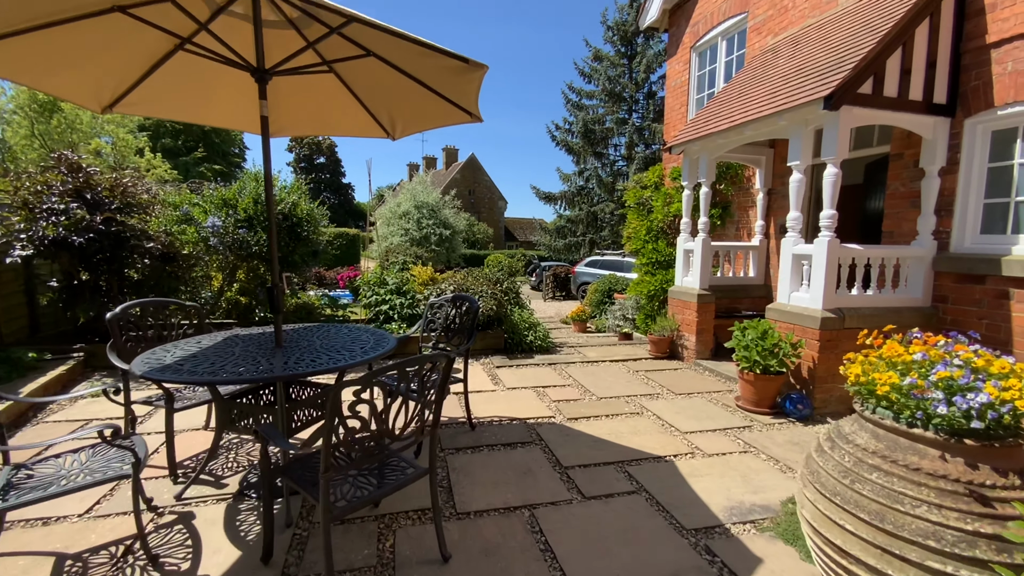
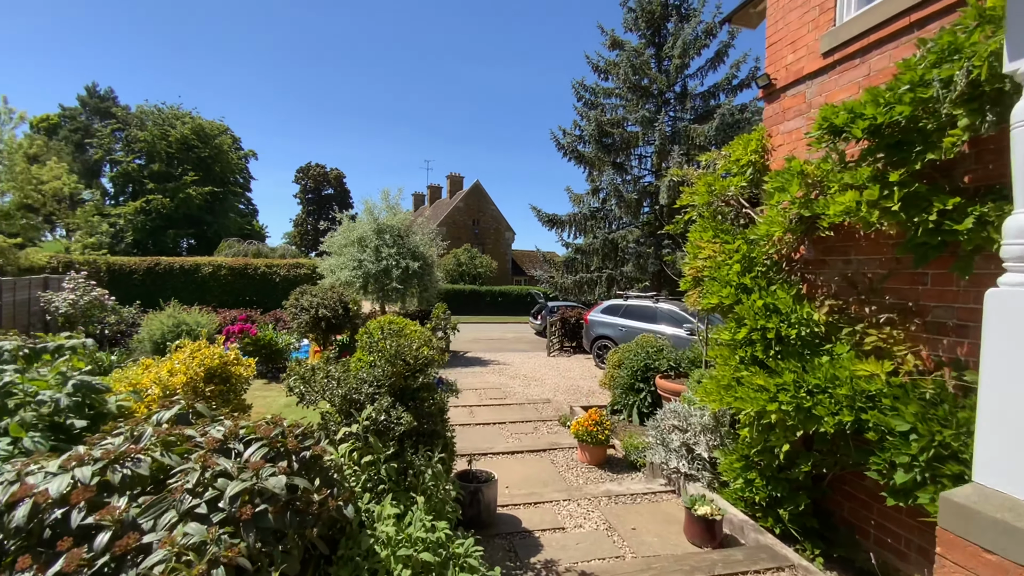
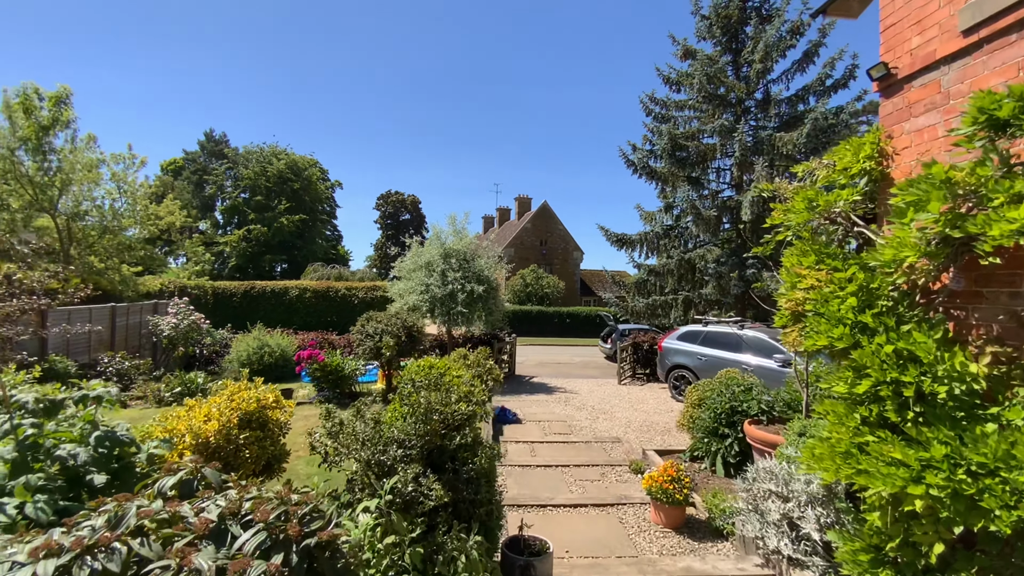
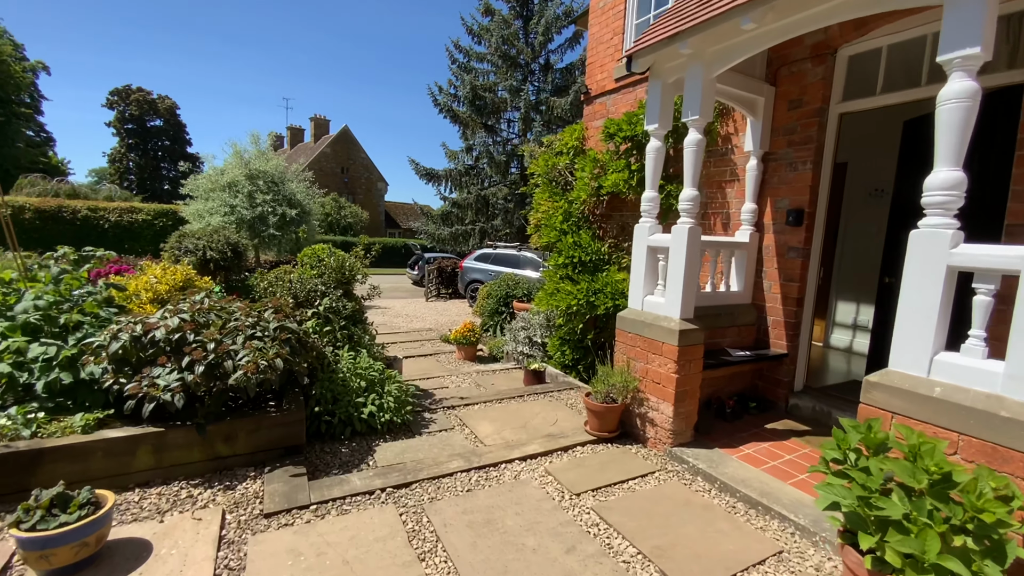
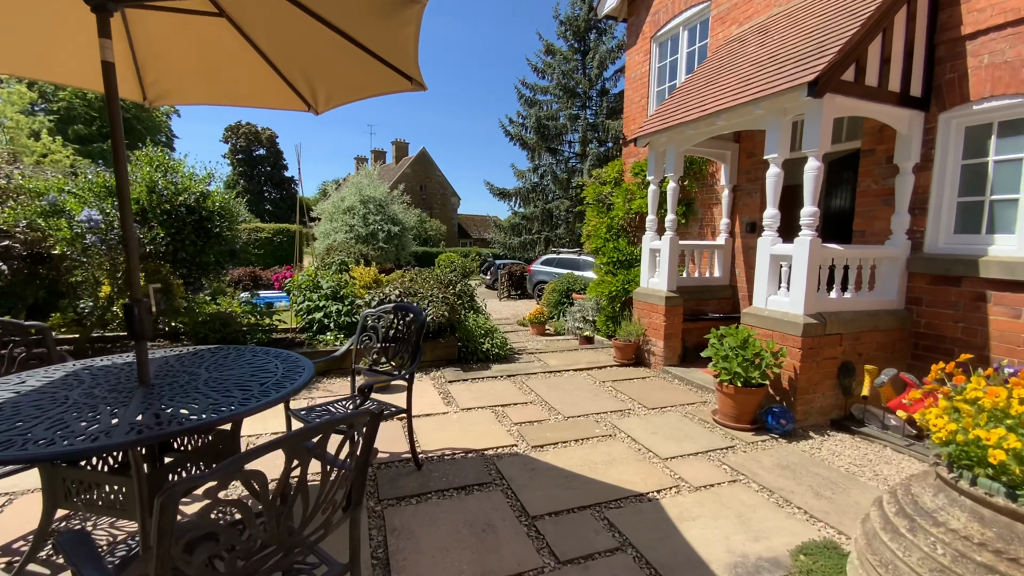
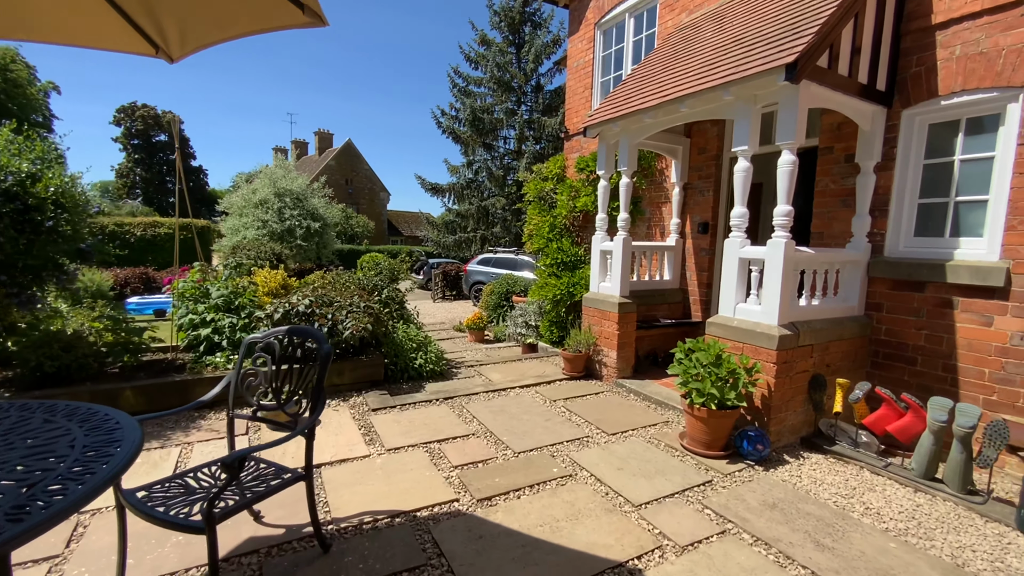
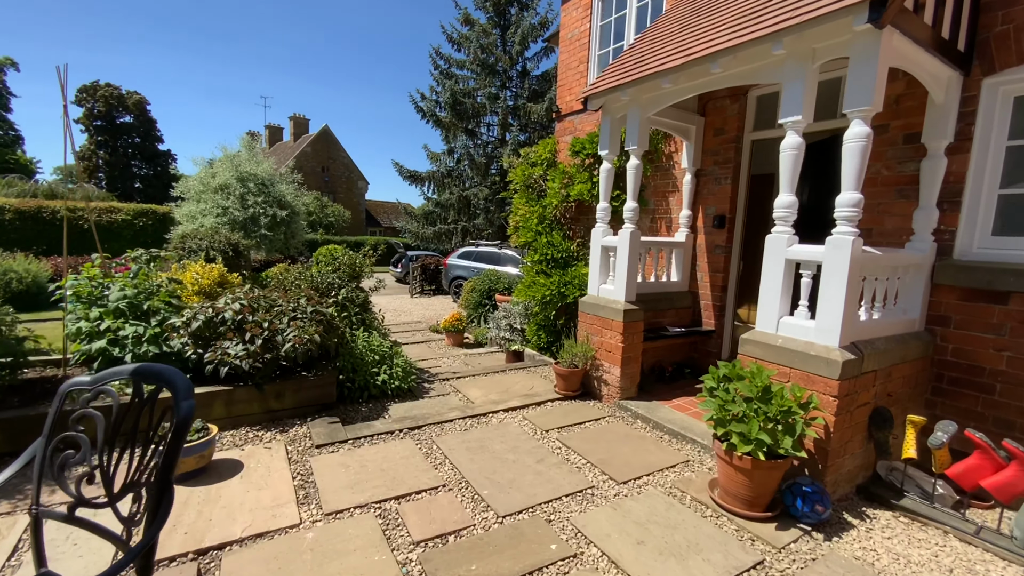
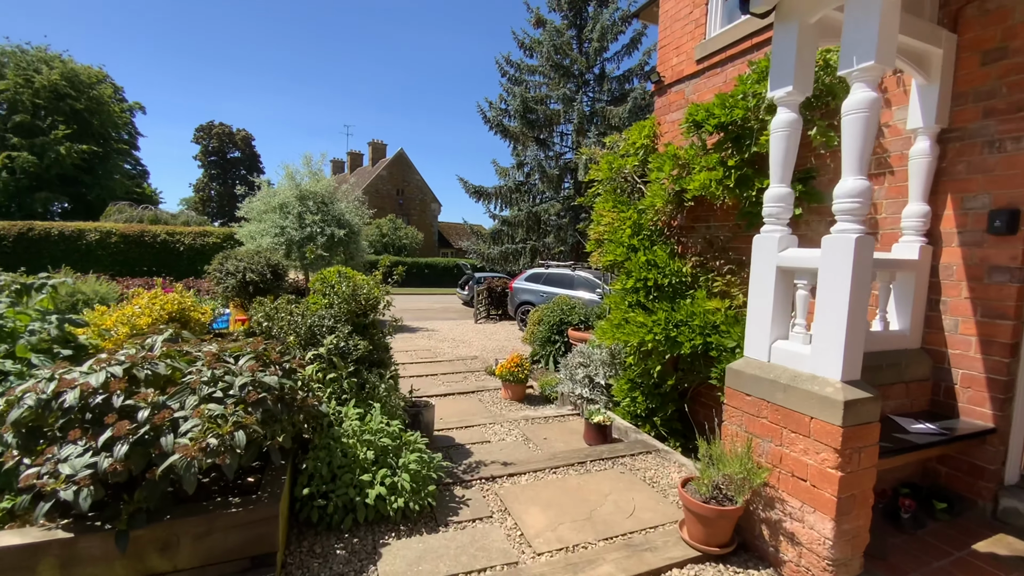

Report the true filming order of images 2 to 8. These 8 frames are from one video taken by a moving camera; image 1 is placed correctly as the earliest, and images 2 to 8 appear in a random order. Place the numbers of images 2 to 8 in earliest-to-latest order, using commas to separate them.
5, 6, 7, 4, 8, 2, 3
